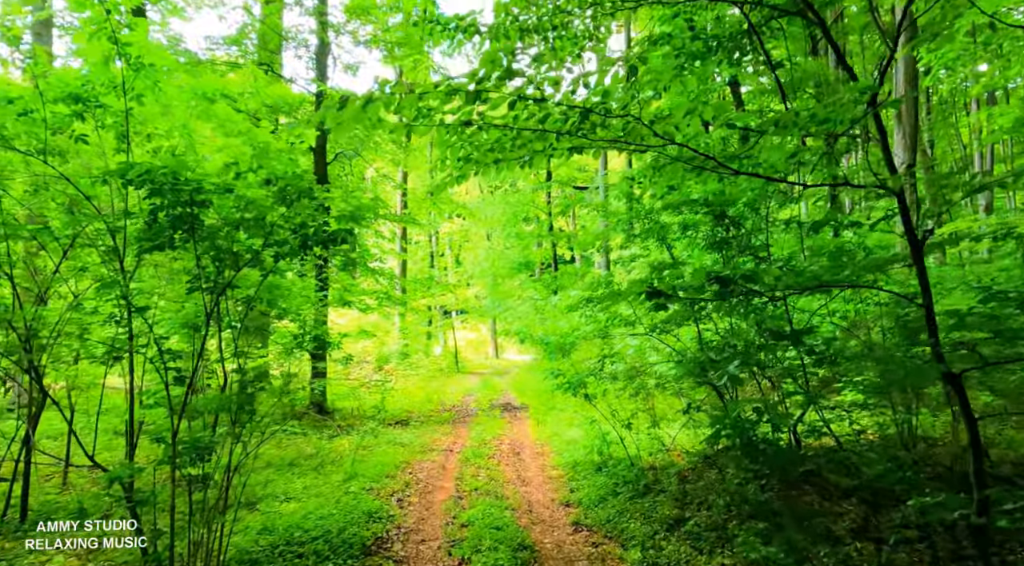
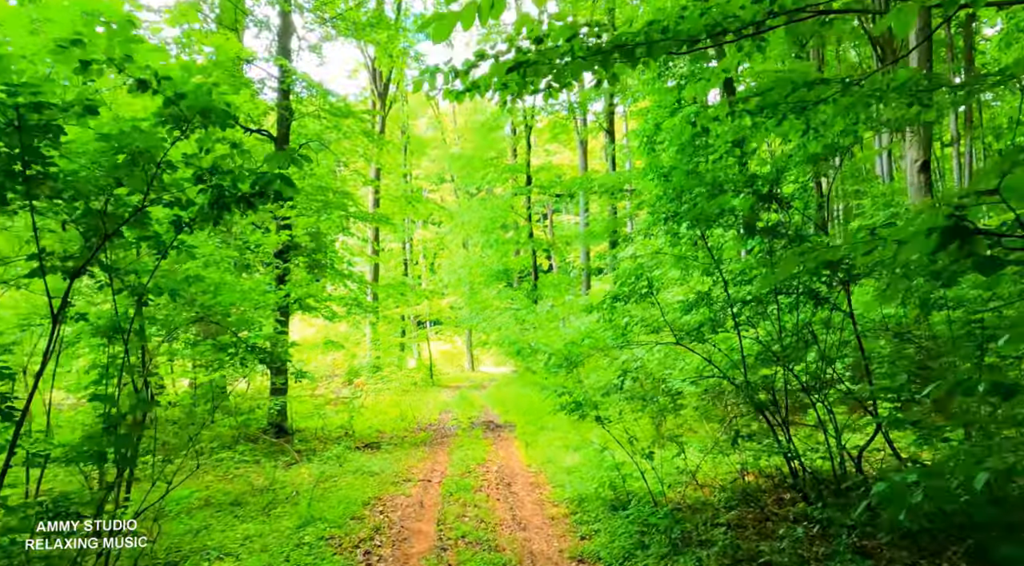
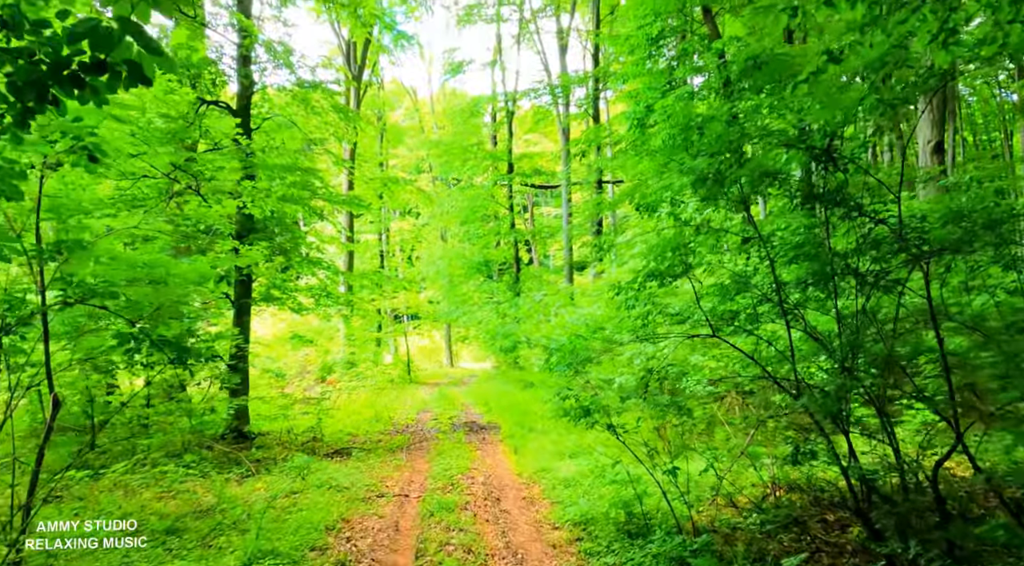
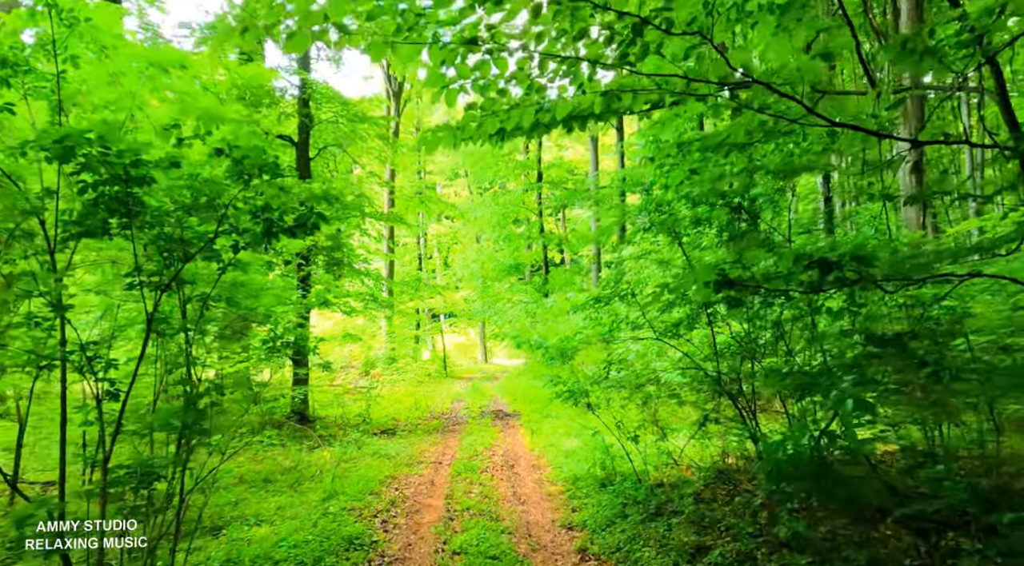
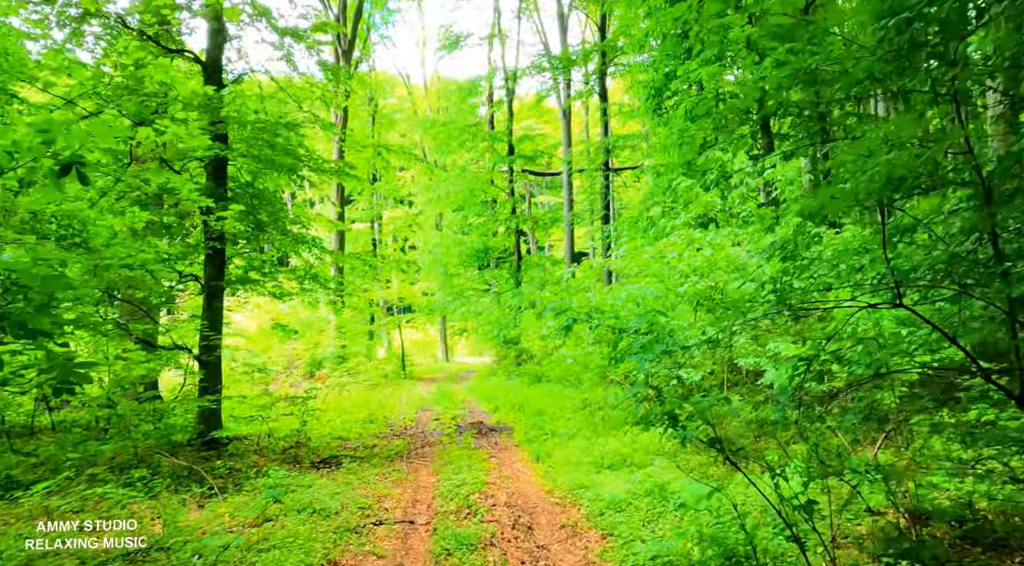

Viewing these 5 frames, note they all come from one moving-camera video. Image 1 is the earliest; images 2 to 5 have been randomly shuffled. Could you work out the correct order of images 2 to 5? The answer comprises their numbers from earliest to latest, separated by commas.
4, 2, 3, 5
